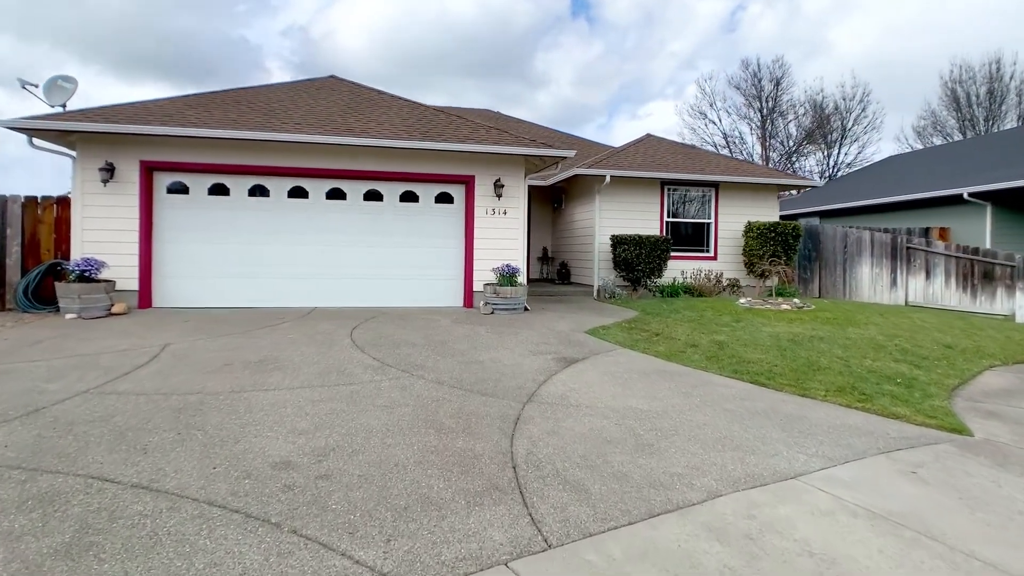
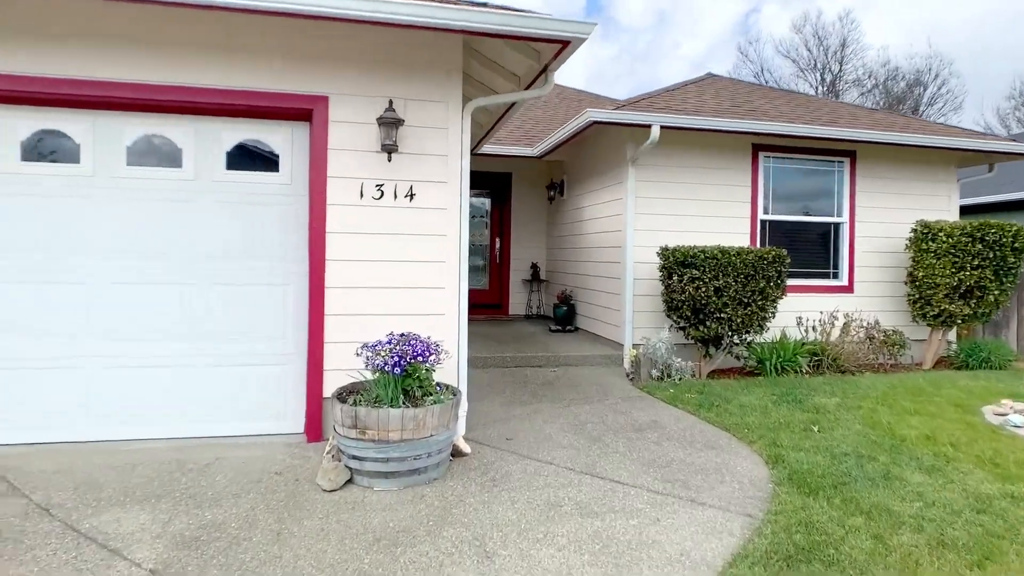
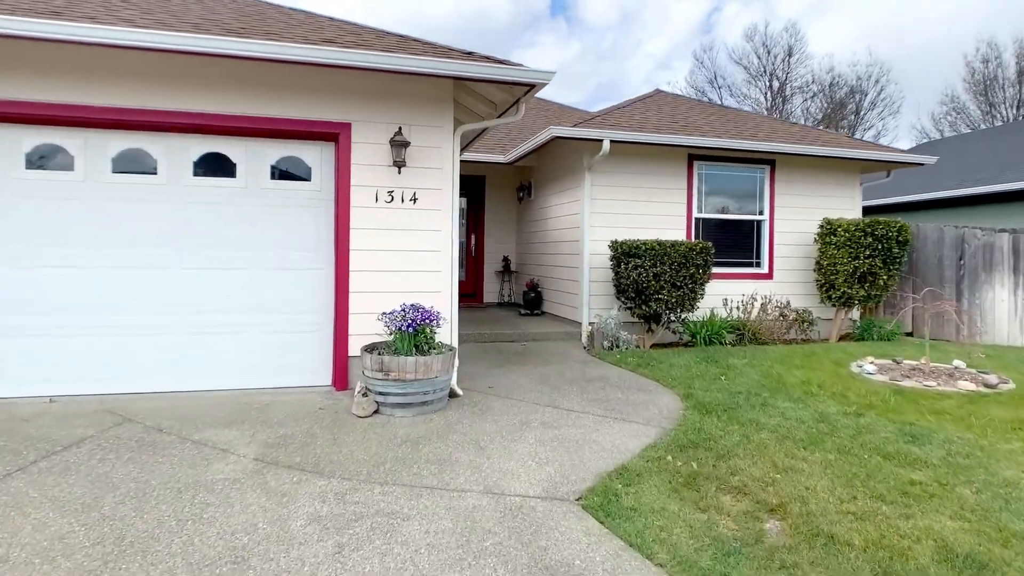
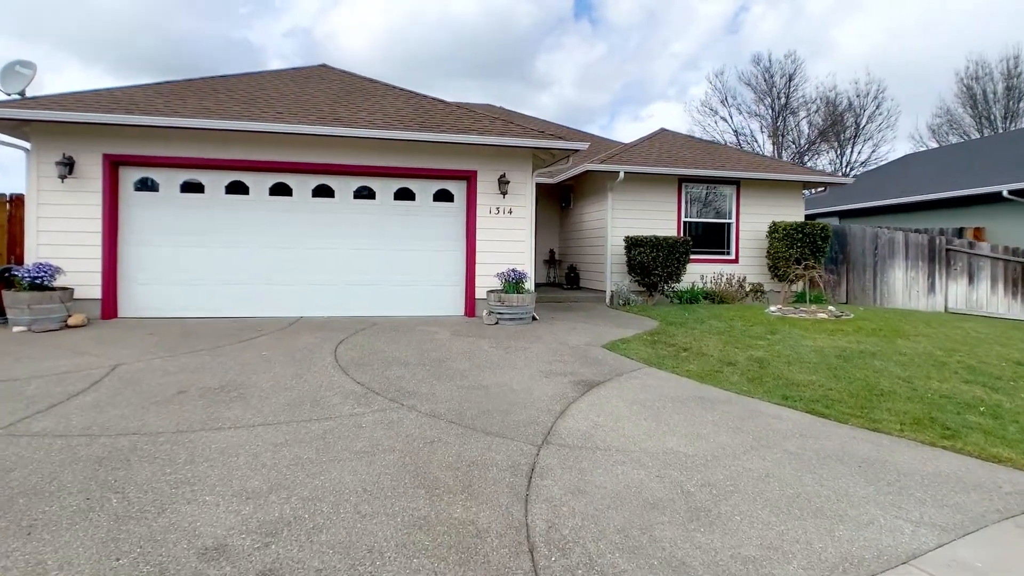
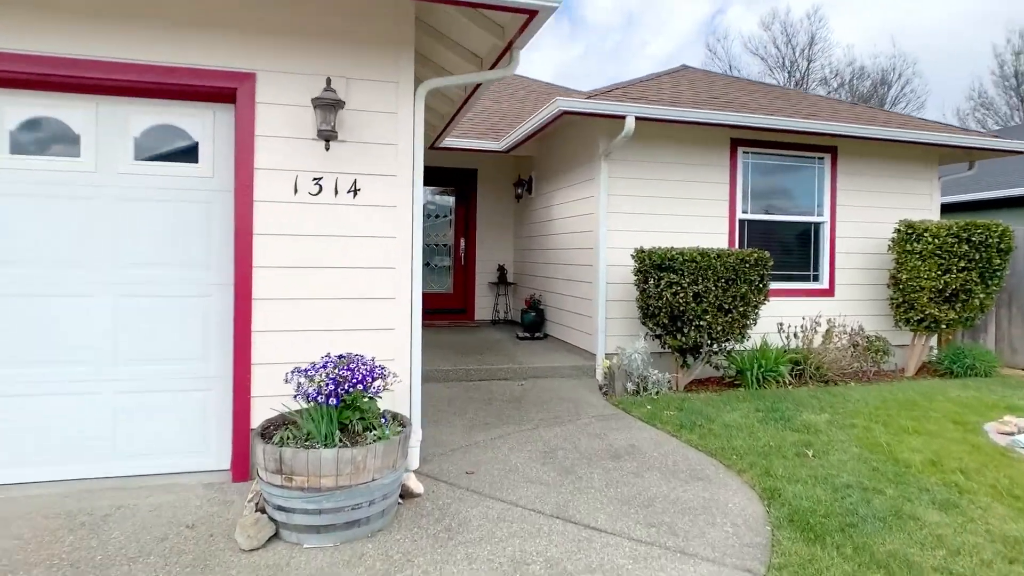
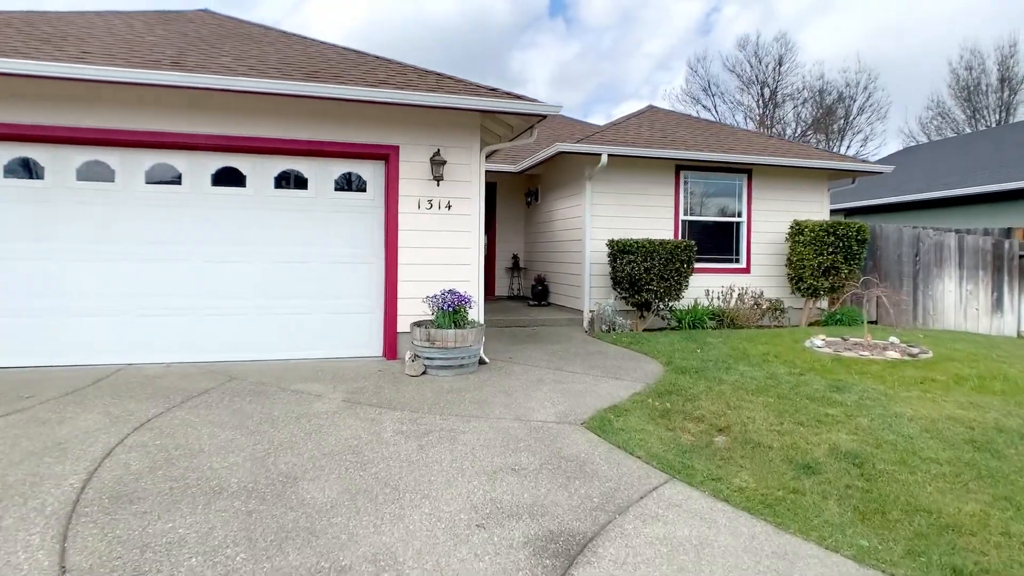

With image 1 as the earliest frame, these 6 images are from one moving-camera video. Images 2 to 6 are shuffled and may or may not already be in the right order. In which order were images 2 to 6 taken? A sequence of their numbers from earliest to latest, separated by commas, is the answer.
4, 6, 3, 2, 5
